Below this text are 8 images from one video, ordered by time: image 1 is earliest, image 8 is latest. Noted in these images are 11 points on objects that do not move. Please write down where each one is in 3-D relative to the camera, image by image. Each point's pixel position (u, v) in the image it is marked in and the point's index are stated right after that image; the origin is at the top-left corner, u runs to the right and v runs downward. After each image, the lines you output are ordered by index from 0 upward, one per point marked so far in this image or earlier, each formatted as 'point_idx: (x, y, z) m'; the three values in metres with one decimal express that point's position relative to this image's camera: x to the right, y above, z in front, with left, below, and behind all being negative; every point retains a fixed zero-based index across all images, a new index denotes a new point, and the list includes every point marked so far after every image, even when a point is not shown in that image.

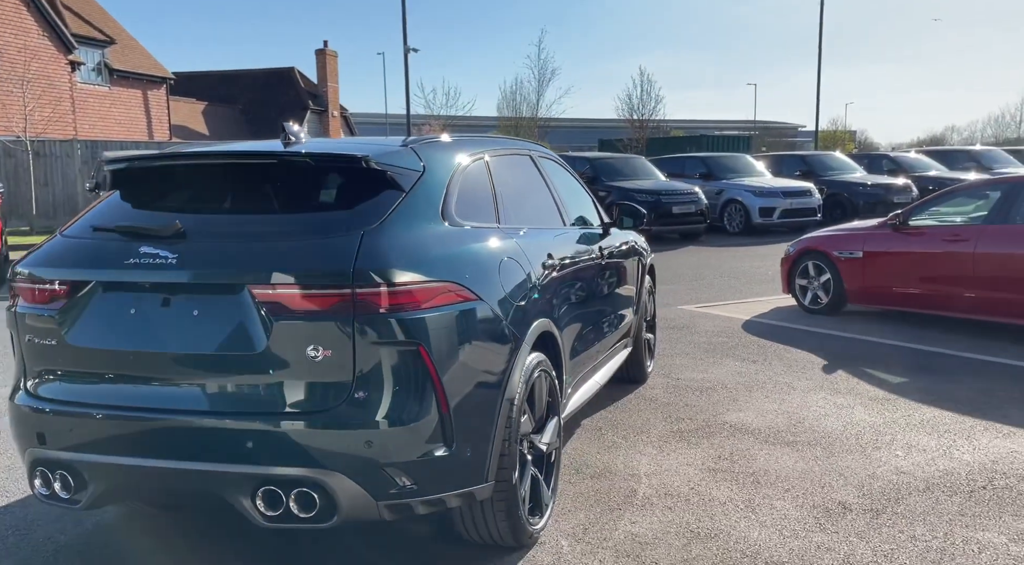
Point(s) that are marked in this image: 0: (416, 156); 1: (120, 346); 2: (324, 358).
0: (-0.4, +0.5, +3.4) m
1: (-1.4, -0.2, +2.8) m
2: (-0.6, -0.2, +2.7) m
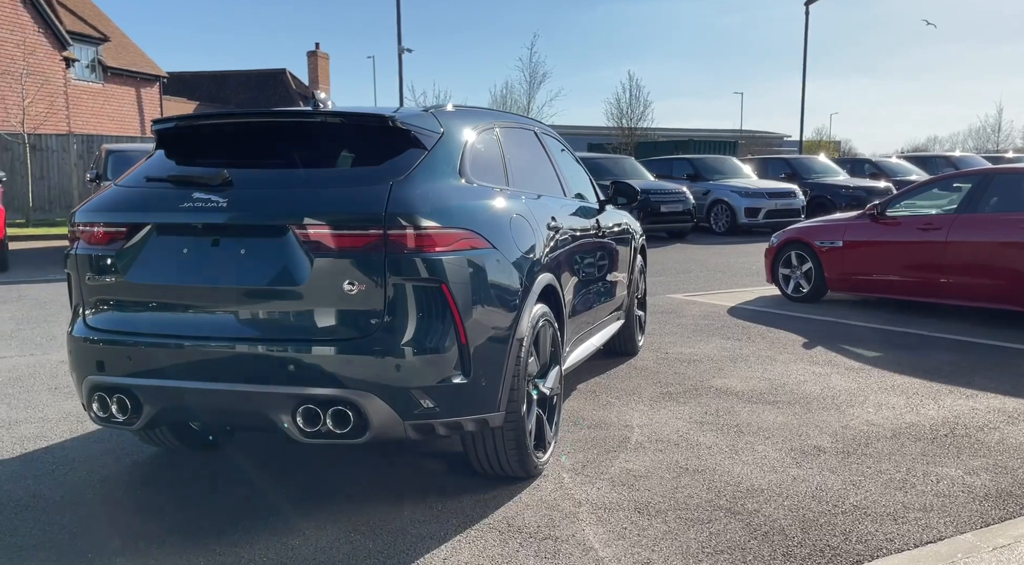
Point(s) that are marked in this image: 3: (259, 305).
0: (-0.3, +0.7, +3.7) m
1: (-1.3, 0.0, +3.2) m
2: (-0.6, 0.0, +3.0) m
3: (-1.0, -0.1, +3.1) m
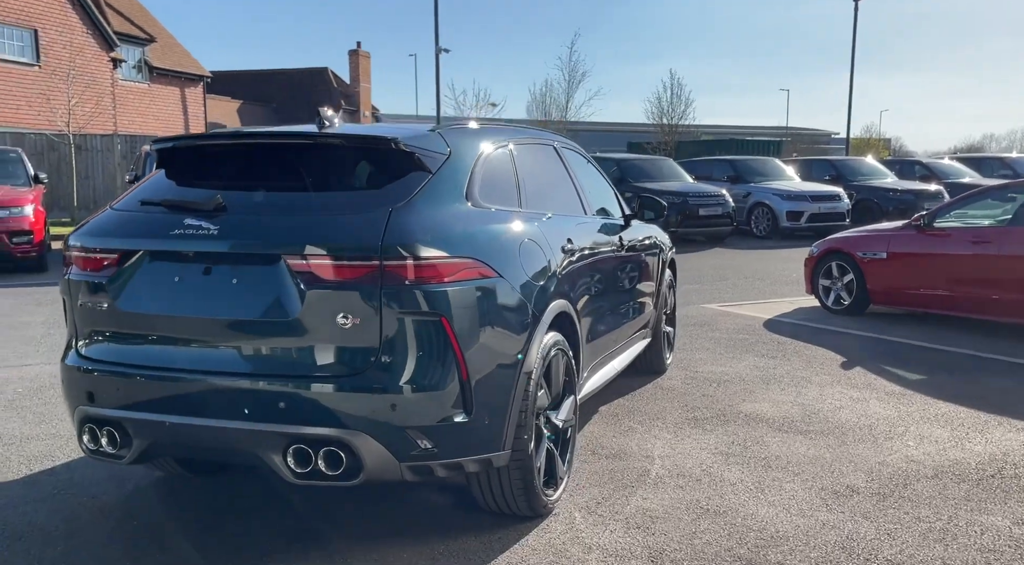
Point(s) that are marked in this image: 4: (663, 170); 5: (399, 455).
0: (-0.3, +0.6, +3.5) m
1: (-1.3, -0.1, +3.0) m
2: (-0.6, -0.2, +2.9) m
3: (-0.9, -0.2, +2.9) m
4: (+3.1, +2.3, +16.9) m
5: (-0.4, -0.6, +2.9) m
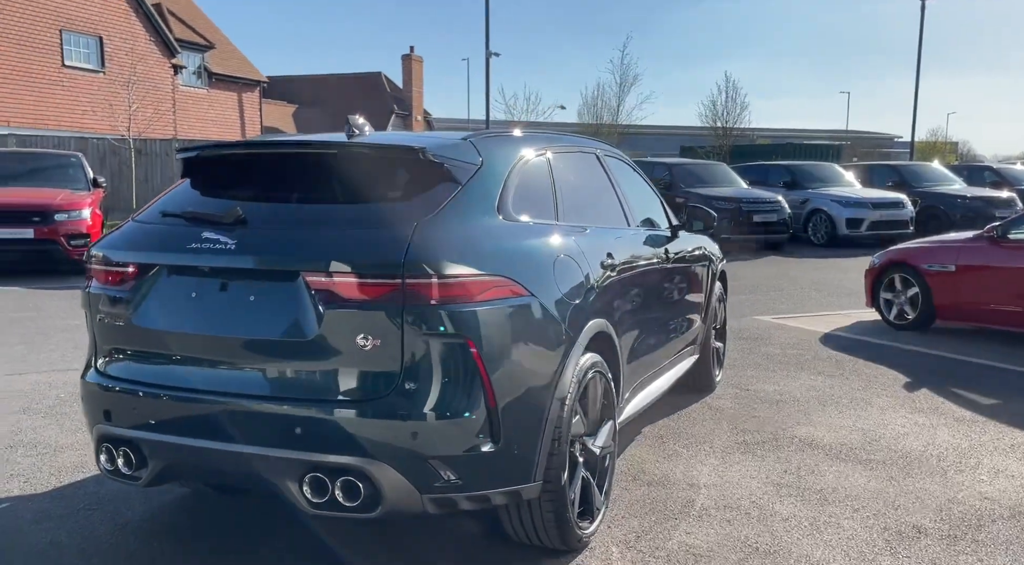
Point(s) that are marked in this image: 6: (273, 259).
0: (-0.1, +0.5, +3.3) m
1: (-1.2, -0.2, +2.9) m
2: (-0.5, -0.2, +2.7) m
3: (-0.8, -0.3, +2.8) m
4: (+4.1, +2.2, +16.5) m
5: (-0.3, -0.7, +2.8) m
6: (-0.8, +0.1, +2.8) m
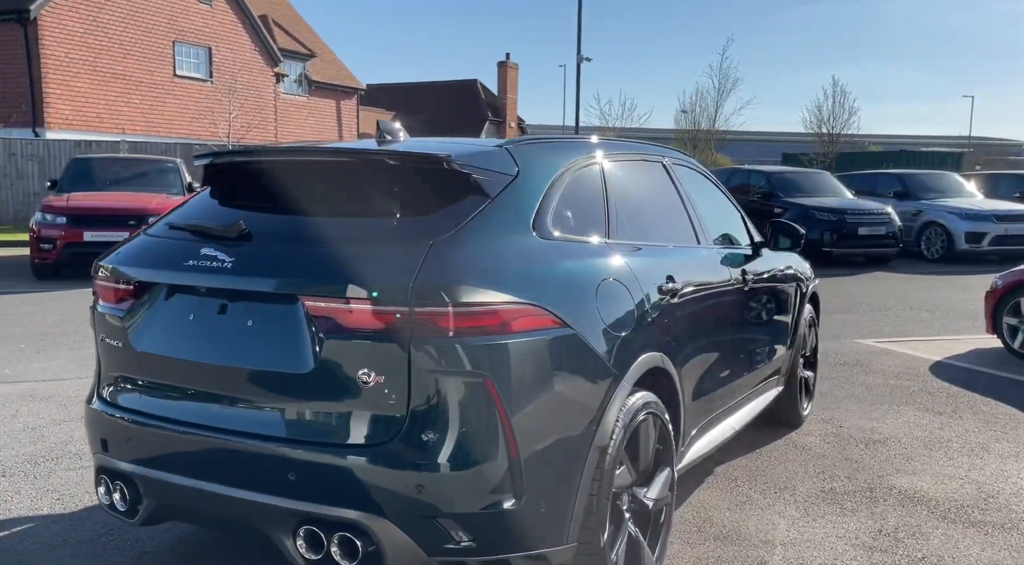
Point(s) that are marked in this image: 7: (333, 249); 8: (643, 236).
0: (0.0, +0.5, +3.0) m
1: (-1.1, -0.2, +2.6) m
2: (-0.4, -0.3, +2.4) m
3: (-0.8, -0.3, +2.5) m
4: (+5.8, +1.9, +15.5) m
5: (-0.2, -0.8, +2.4) m
6: (-0.7, 0.0, +2.5) m
7: (-0.5, +0.1, +2.5) m
8: (+0.6, +0.2, +3.5) m
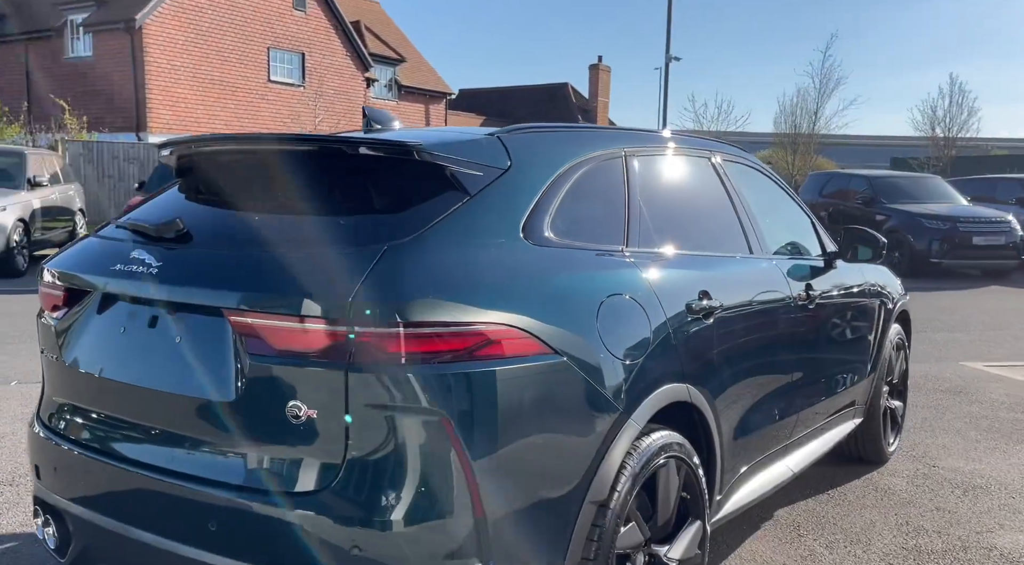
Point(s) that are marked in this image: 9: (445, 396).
0: (0.0, +0.4, +2.5) m
1: (-1.1, -0.3, +2.3) m
2: (-0.5, -0.3, +1.9) m
3: (-0.8, -0.4, +2.1) m
4: (+7.3, +1.6, +14.3) m
5: (-0.3, -0.8, +1.9) m
6: (-0.8, 0.0, +2.1) m
7: (-0.6, +0.1, +2.1) m
8: (+0.6, +0.1, +3.0) m
9: (-0.2, -0.3, +1.9) m
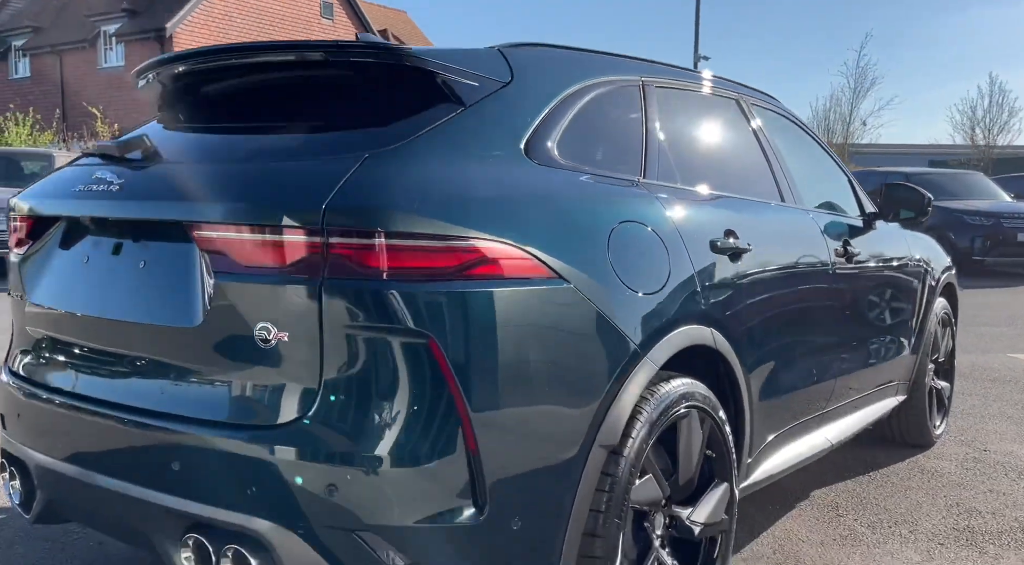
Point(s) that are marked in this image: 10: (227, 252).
0: (0.0, +0.6, +2.3) m
1: (-1.1, -0.1, +2.1) m
2: (-0.5, -0.1, +1.7) m
3: (-0.8, -0.2, +1.9) m
4: (+7.7, +1.6, +13.8) m
5: (-0.3, -0.6, +1.7) m
6: (-0.8, +0.2, +1.9) m
7: (-0.6, +0.3, +1.9) m
8: (+0.6, +0.3, +2.7) m
9: (-0.2, -0.1, +1.7) m
10: (-0.6, +0.1, +1.8) m
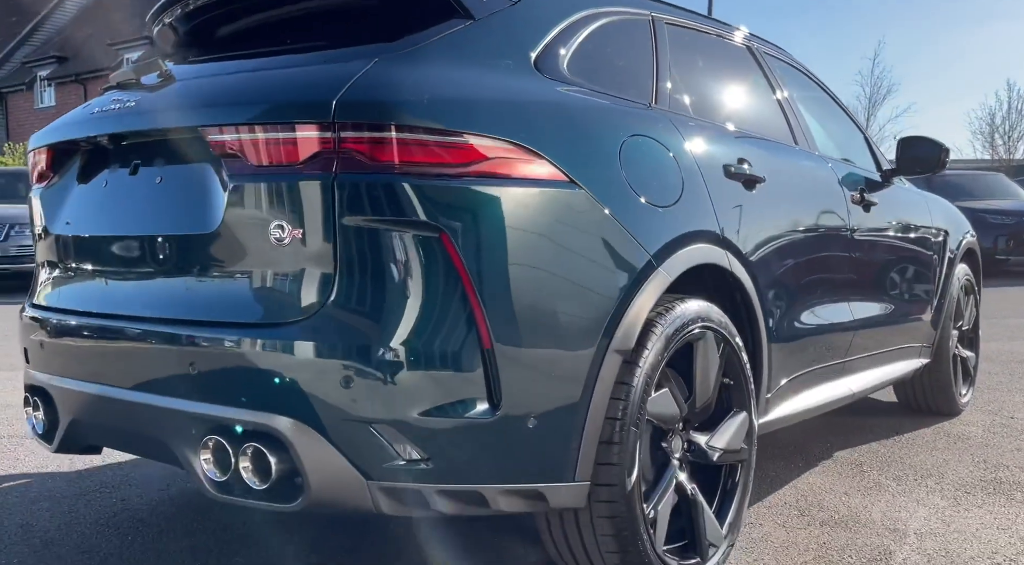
0: (0.0, +0.8, +2.3) m
1: (-1.1, +0.1, +2.2) m
2: (-0.5, +0.1, +1.8) m
3: (-0.8, 0.0, +1.9) m
4: (+8.0, +1.6, +13.7) m
5: (-0.3, -0.4, +1.7) m
6: (-0.8, +0.4, +1.9) m
7: (-0.6, +0.5, +1.9) m
8: (+0.7, +0.5, +2.7) m
9: (-0.1, +0.2, +1.7) m
10: (-0.6, +0.3, +1.8) m
